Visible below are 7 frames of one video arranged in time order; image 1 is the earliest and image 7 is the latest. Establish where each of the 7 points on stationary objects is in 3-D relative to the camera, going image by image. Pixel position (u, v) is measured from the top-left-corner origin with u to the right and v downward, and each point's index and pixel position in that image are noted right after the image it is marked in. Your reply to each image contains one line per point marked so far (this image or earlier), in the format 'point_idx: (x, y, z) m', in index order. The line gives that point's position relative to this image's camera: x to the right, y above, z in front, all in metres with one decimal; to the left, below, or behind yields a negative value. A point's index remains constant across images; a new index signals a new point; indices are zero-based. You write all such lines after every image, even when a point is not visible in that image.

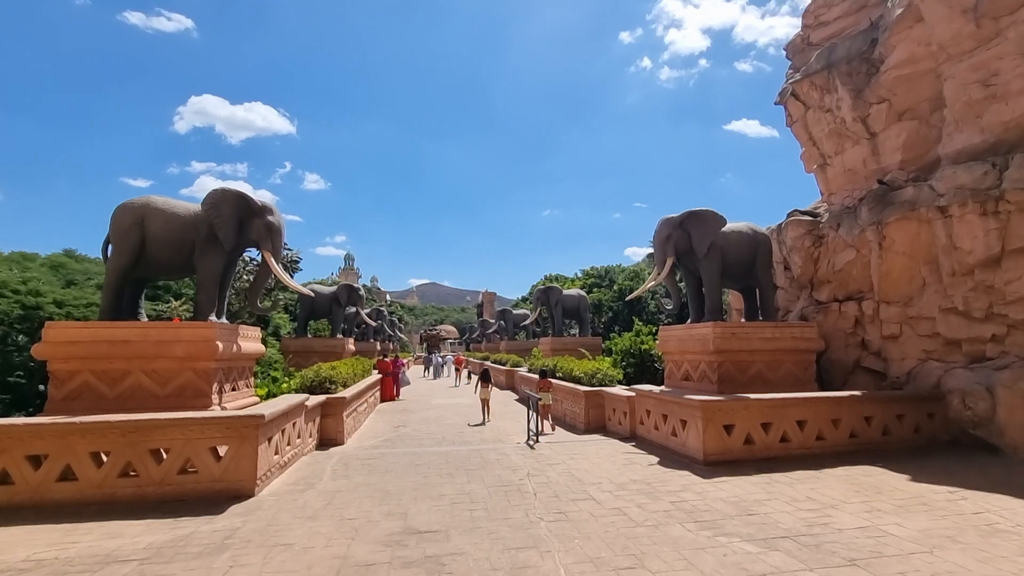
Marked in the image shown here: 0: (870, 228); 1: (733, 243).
0: (+5.2, +0.9, +7.2) m
1: (+3.4, +0.7, +7.6) m
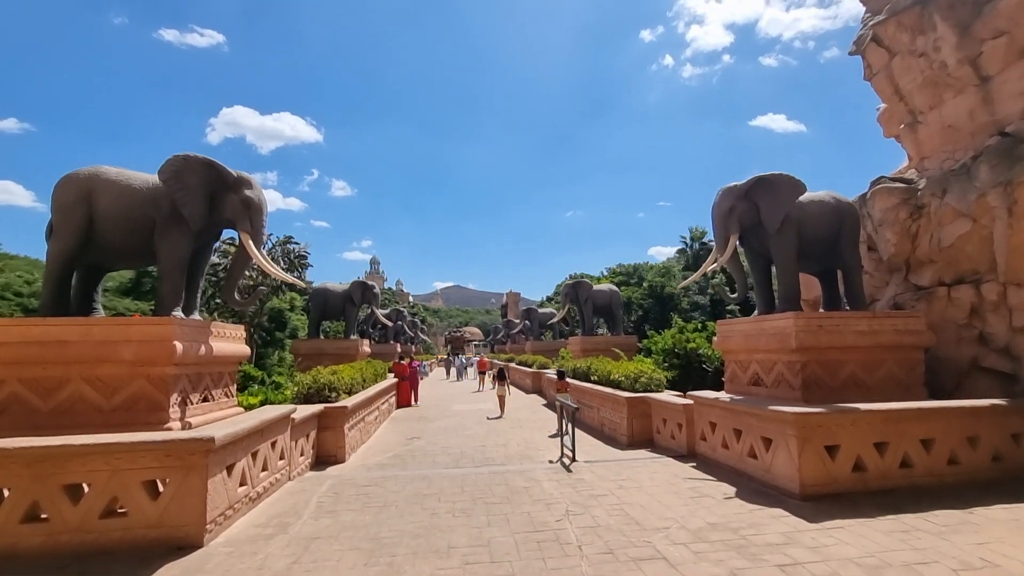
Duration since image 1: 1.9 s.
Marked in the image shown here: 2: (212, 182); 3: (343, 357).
0: (+5.6, +1.1, +5.7) m
1: (+3.8, +0.9, +6.2) m
2: (-3.3, +1.2, +5.4) m
3: (-4.7, -1.9, +13.6) m
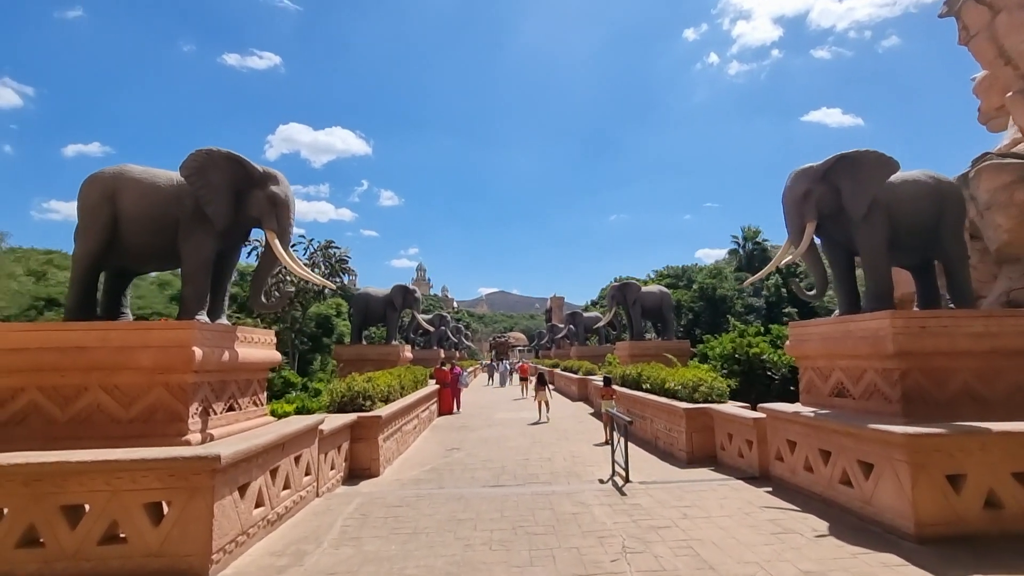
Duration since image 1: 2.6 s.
0: (+6.0, +1.2, +4.6) m
1: (+4.2, +1.0, +5.3) m
2: (-2.9, +1.1, +5.1) m
3: (-3.5, -2.0, +13.4) m
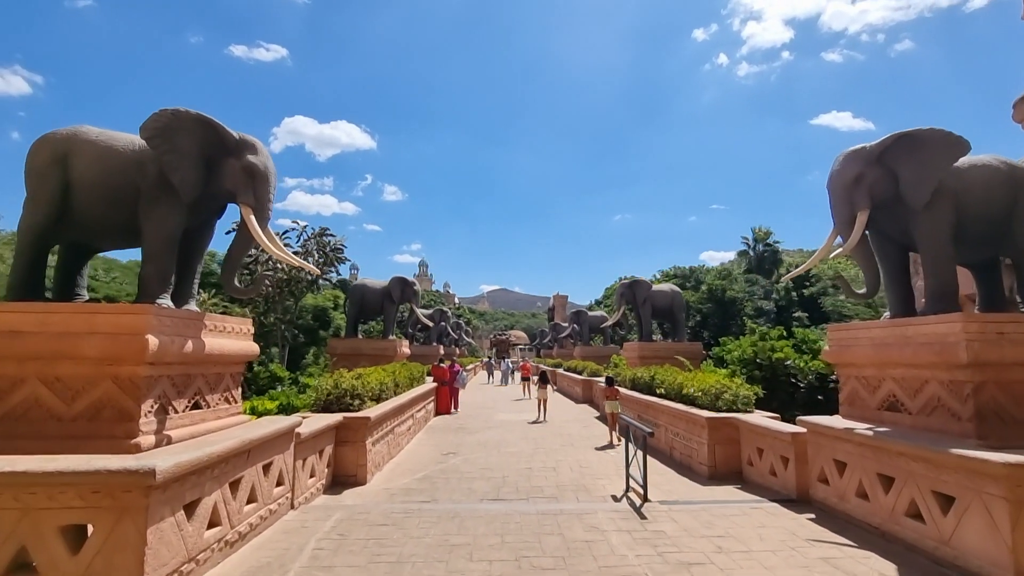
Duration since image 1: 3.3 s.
0: (+6.1, +1.2, +4.0) m
1: (+4.4, +1.0, +4.6) m
2: (-2.7, +1.3, +4.5) m
3: (-3.4, -1.8, +12.8) m
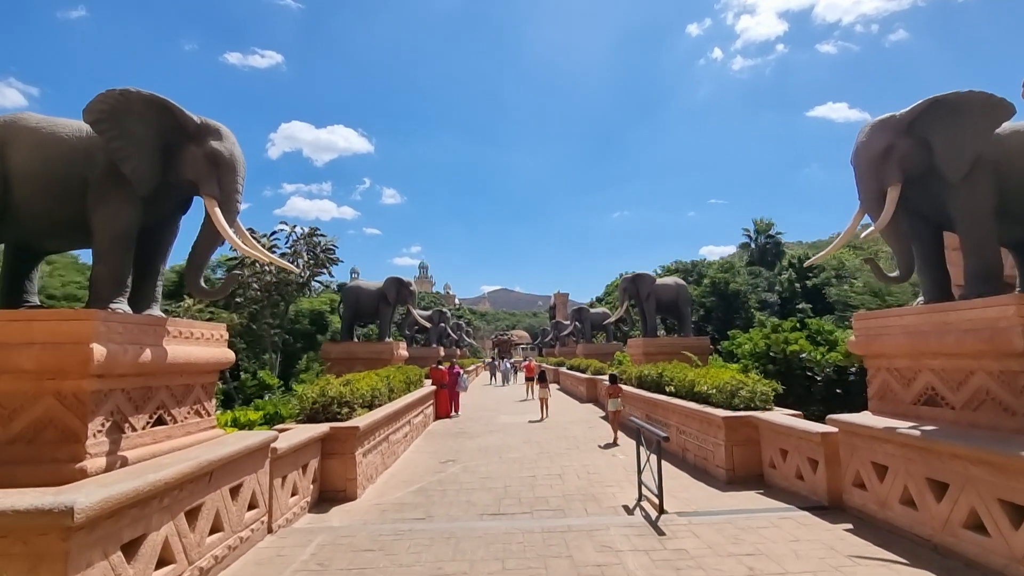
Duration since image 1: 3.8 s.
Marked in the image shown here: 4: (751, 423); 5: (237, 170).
0: (+6.0, +1.4, +3.5) m
1: (+4.3, +1.1, +4.2) m
2: (-2.8, +1.3, +4.0) m
3: (-3.4, -1.8, +12.3) m
4: (+2.6, -1.5, +5.4) m
5: (-2.3, +1.0, +4.2) m
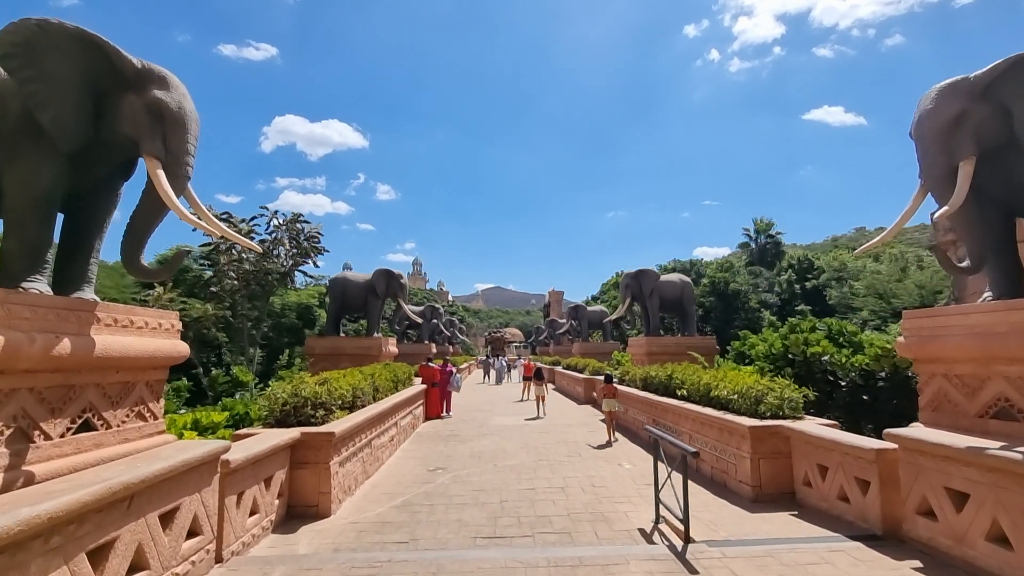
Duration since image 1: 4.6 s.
0: (+6.1, +1.4, +2.9) m
1: (+4.3, +1.2, +3.5) m
2: (-2.8, +1.4, +3.3) m
3: (-3.5, -1.7, +11.6) m
4: (+2.6, -1.4, +4.8) m
5: (-2.3, +1.1, +3.5) m
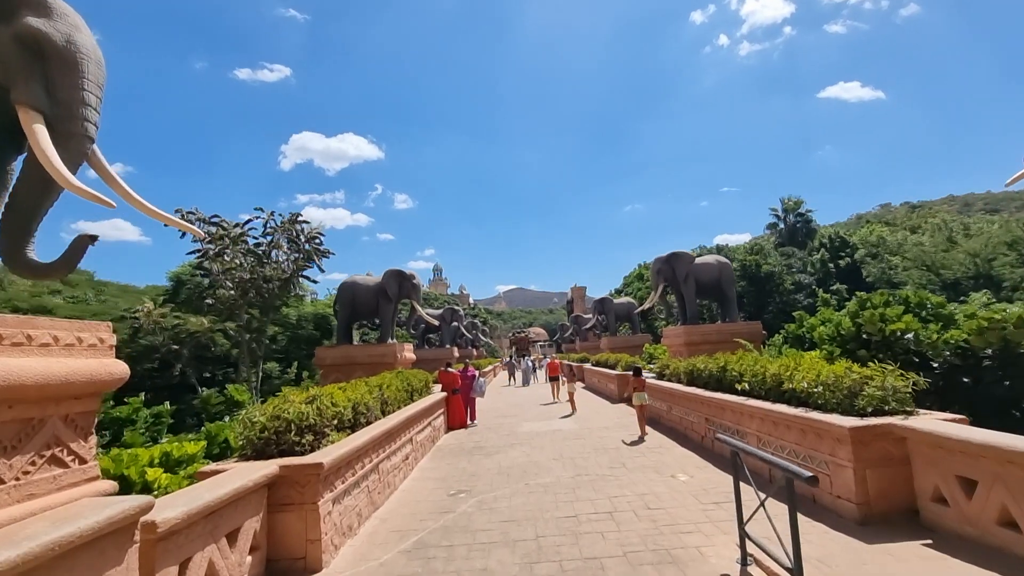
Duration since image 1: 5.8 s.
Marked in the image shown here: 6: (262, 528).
0: (+6.0, +1.9, +1.7) m
1: (+4.3, +1.6, +2.4) m
2: (-2.8, +1.4, +2.4) m
3: (-2.9, -1.7, +10.8) m
4: (+2.9, -1.1, +3.7) m
5: (-2.3, +1.1, +2.6) m
6: (-1.8, -1.7, +3.5) m
